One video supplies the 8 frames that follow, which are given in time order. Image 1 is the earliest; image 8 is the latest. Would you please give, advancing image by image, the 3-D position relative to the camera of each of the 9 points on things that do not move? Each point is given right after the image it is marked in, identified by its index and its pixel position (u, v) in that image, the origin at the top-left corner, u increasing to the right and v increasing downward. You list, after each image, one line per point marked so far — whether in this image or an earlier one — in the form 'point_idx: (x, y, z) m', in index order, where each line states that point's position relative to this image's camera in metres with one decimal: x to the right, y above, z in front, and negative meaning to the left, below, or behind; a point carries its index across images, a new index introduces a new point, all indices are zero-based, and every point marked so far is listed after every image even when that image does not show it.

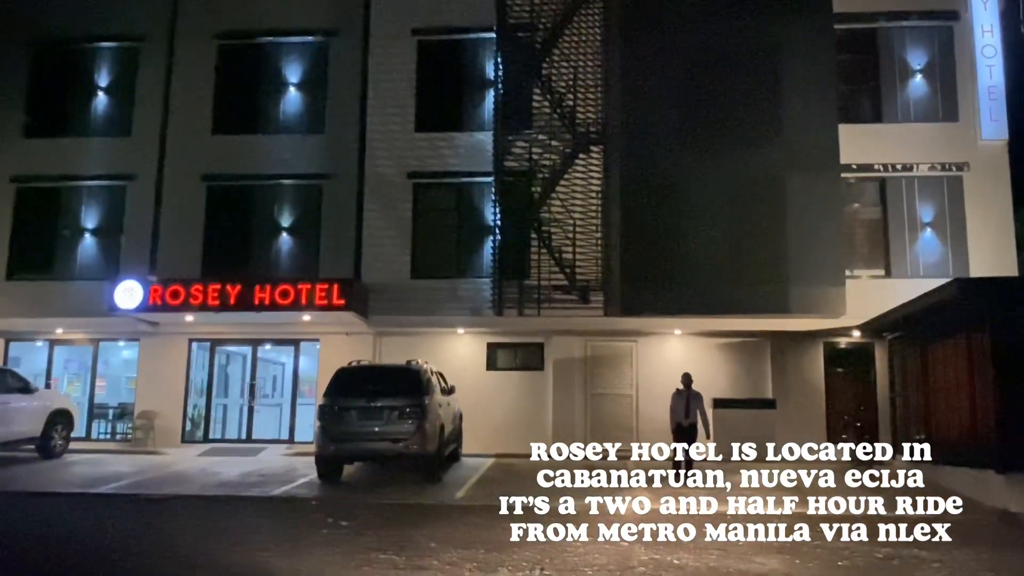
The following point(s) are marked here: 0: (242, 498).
0: (-3.4, -2.6, +10.9) m
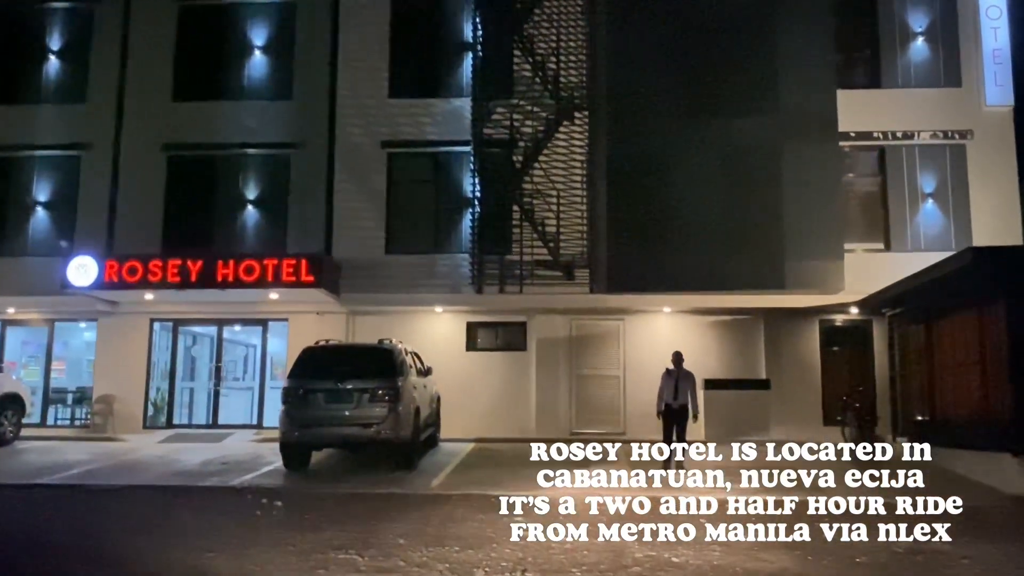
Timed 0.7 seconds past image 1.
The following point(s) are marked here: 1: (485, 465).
0: (-3.6, -2.3, +10.0) m
1: (-0.4, -2.5, +11.9) m
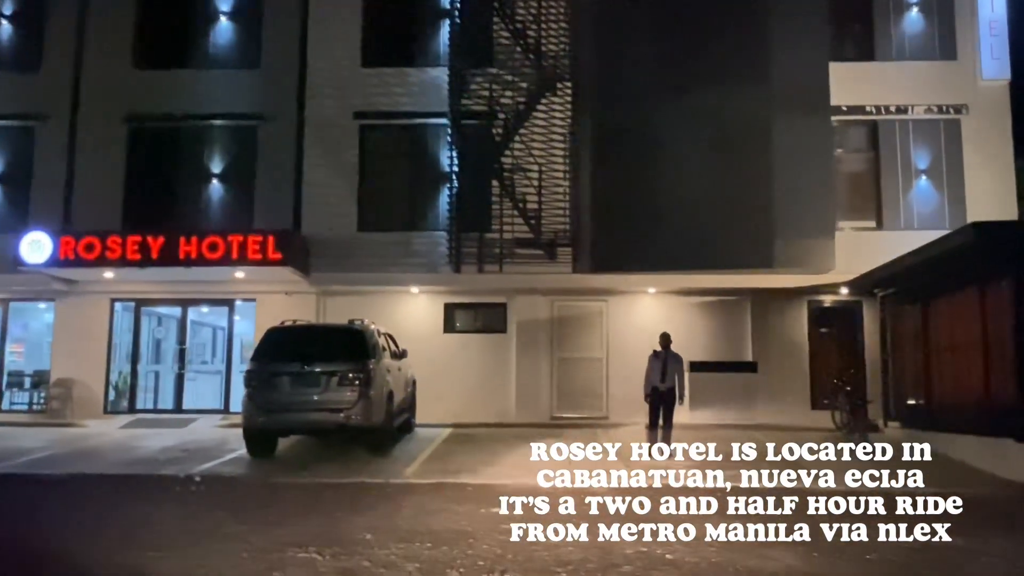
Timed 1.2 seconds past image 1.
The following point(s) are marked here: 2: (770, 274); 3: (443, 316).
0: (-3.9, -2.1, +9.4) m
1: (-0.7, -2.2, +11.3) m
2: (+3.9, +0.2, +12.9) m
3: (-1.1, -0.5, +14.2) m
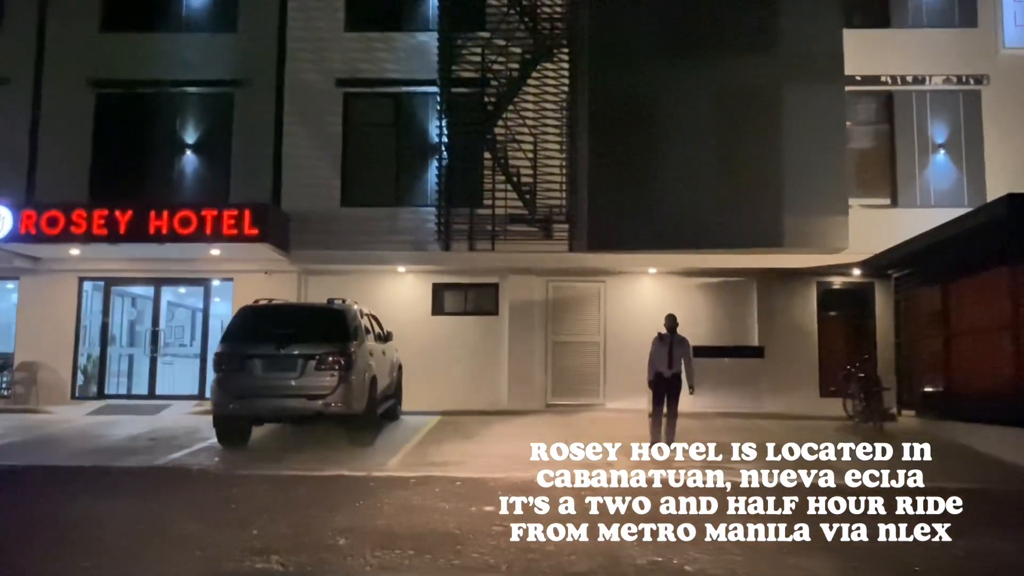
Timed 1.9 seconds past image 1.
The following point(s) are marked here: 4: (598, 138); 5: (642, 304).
0: (-4.0, -1.8, +8.6) m
1: (-0.8, -1.9, +10.6) m
2: (+3.8, +0.5, +12.1) m
3: (-1.2, -0.1, +13.4) m
4: (+1.2, +2.1, +12.2) m
5: (+2.0, -0.2, +13.3) m
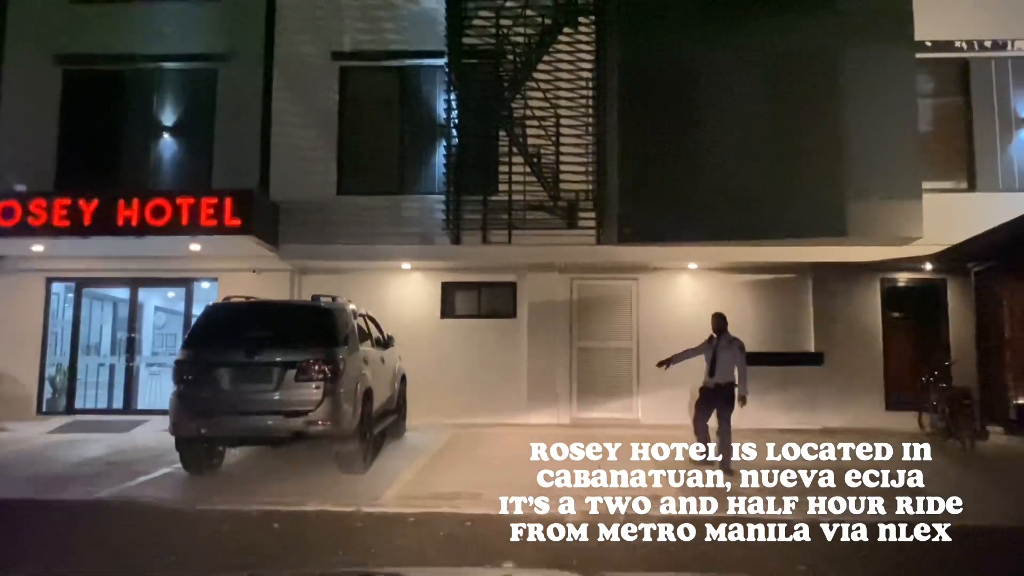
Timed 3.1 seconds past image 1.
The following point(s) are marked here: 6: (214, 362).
0: (-3.8, -1.8, +7.1) m
1: (-0.5, -1.9, +9.0) m
2: (+4.0, +0.5, +10.5) m
3: (-1.0, -0.1, +11.8) m
4: (+1.5, +2.1, +10.7) m
5: (+2.2, -0.2, +11.7) m
6: (-2.5, -0.6, +7.4) m
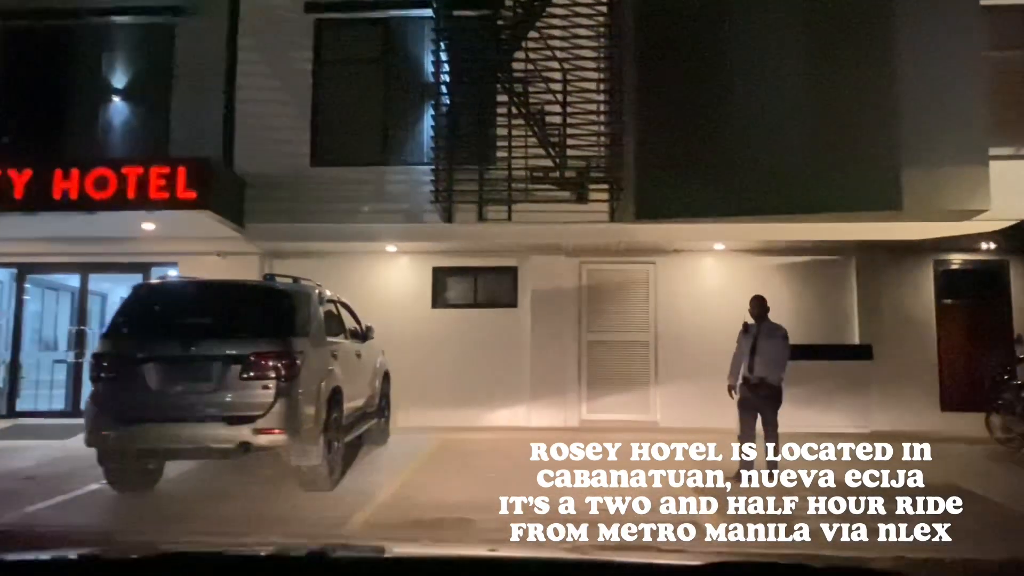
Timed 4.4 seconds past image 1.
0: (-3.8, -1.6, +5.7) m
1: (-0.5, -1.7, +7.6) m
2: (+4.0, +0.7, +9.1) m
3: (-1.0, 0.0, +10.4) m
4: (+1.5, +2.3, +9.2) m
5: (+2.2, 0.0, +10.2) m
6: (-2.5, -0.5, +5.9) m
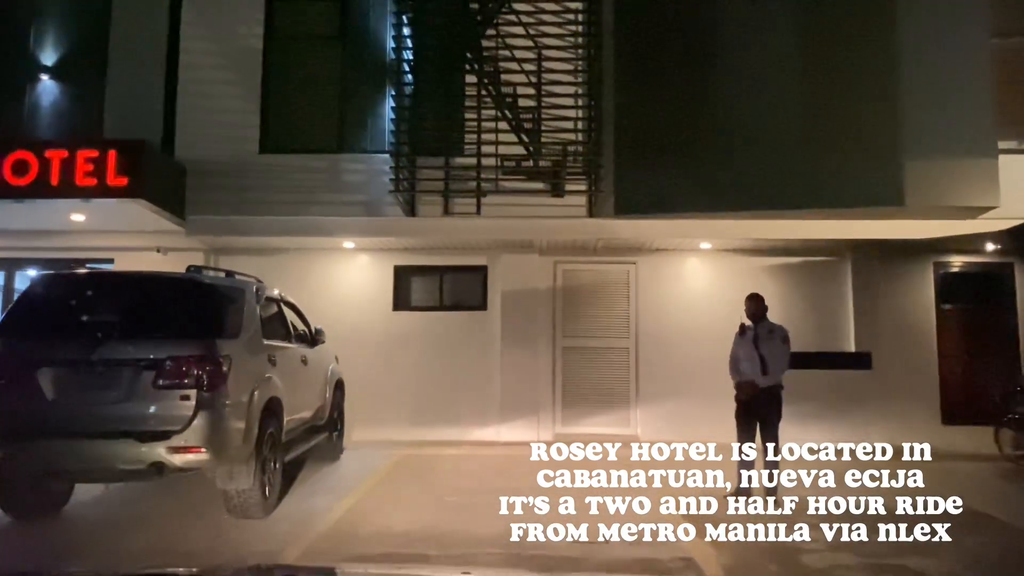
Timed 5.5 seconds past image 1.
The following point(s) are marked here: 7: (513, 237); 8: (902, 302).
0: (-4.0, -1.5, +4.7) m
1: (-0.8, -1.7, +6.7) m
2: (+3.7, +0.7, +8.3) m
3: (-1.3, 0.0, +9.5) m
4: (+1.2, +2.3, +8.4) m
5: (+1.9, 0.0, +9.5) m
6: (-2.7, -0.4, +5.0) m
7: (0.0, +0.5, +9.1) m
8: (+4.2, -0.2, +9.1) m
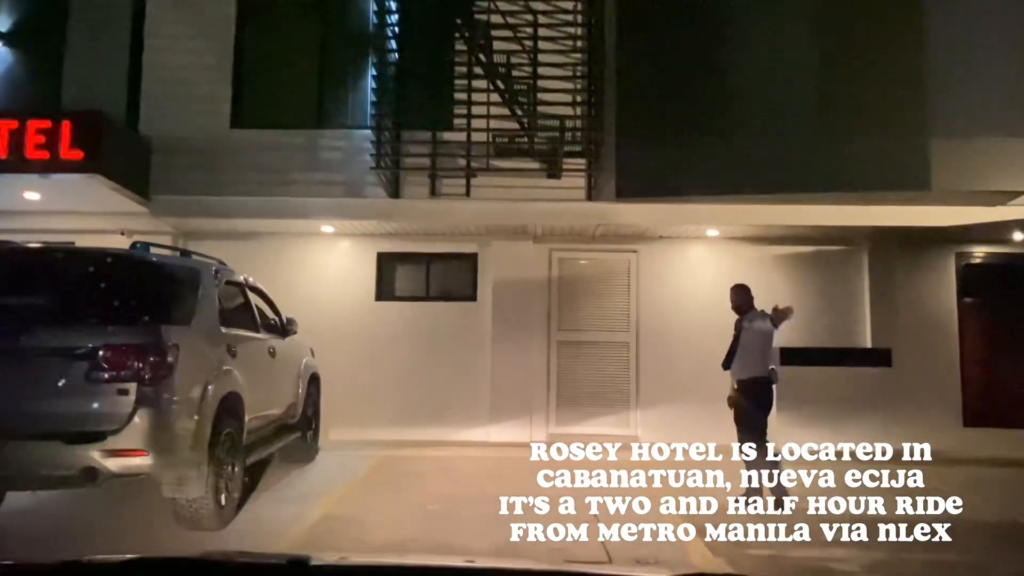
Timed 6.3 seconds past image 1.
0: (-4.0, -1.4, +4.0) m
1: (-0.9, -1.6, +6.0) m
2: (+3.6, +0.8, +7.7) m
3: (-1.4, +0.2, +8.9) m
4: (+1.1, +2.4, +7.8) m
5: (+1.8, +0.1, +8.8) m
6: (-2.8, -0.3, +4.3) m
7: (-0.1, +0.6, +8.4) m
8: (+4.1, -0.1, +8.5) m
